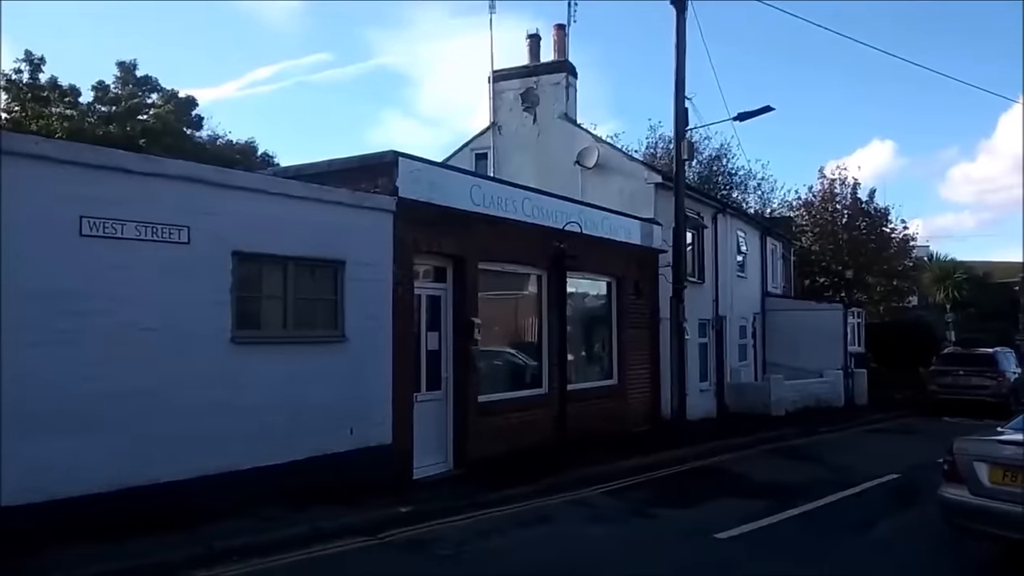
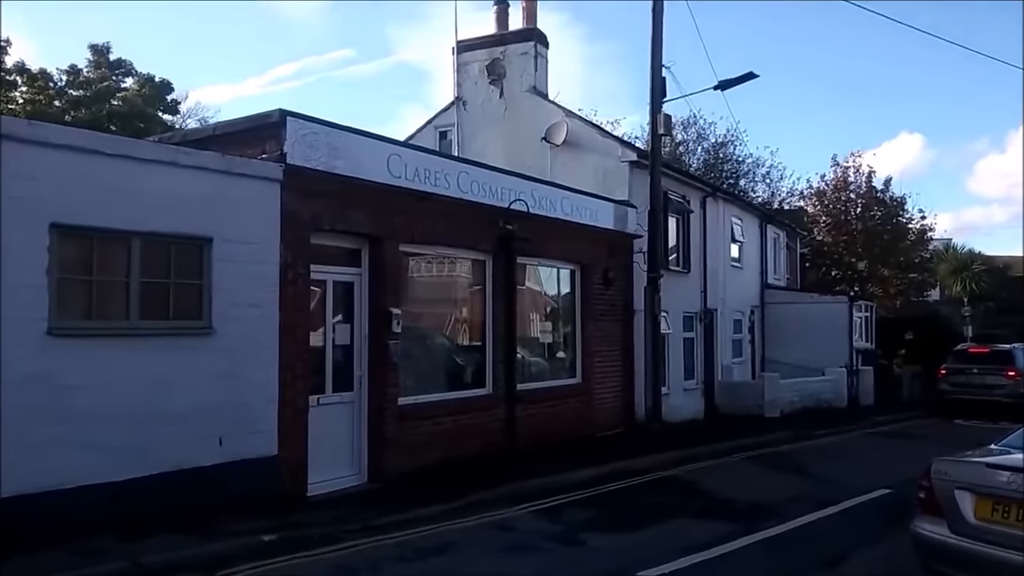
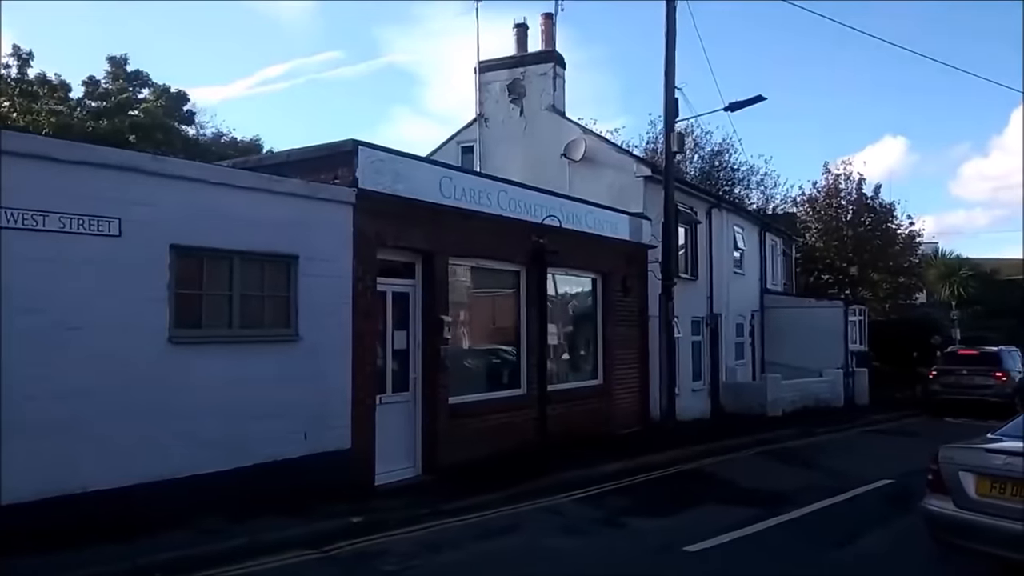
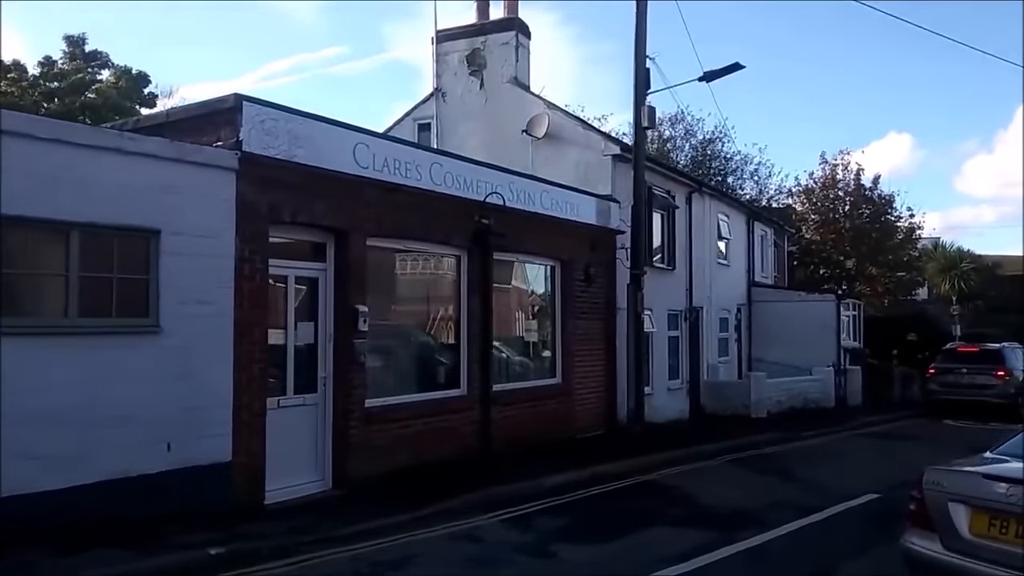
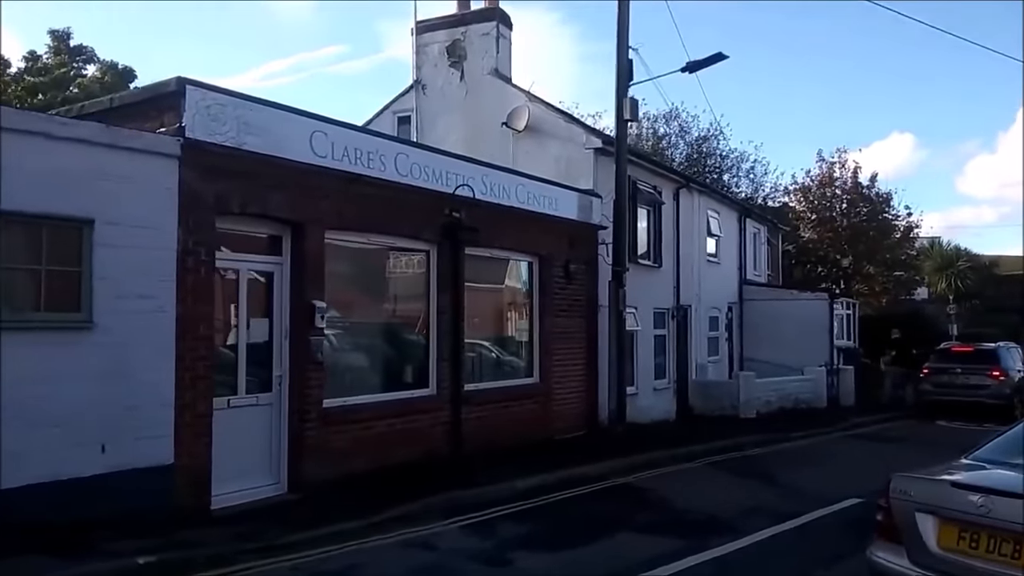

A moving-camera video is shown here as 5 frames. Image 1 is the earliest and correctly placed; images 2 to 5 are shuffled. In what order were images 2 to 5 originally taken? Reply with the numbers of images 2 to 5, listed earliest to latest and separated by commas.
3, 2, 4, 5
